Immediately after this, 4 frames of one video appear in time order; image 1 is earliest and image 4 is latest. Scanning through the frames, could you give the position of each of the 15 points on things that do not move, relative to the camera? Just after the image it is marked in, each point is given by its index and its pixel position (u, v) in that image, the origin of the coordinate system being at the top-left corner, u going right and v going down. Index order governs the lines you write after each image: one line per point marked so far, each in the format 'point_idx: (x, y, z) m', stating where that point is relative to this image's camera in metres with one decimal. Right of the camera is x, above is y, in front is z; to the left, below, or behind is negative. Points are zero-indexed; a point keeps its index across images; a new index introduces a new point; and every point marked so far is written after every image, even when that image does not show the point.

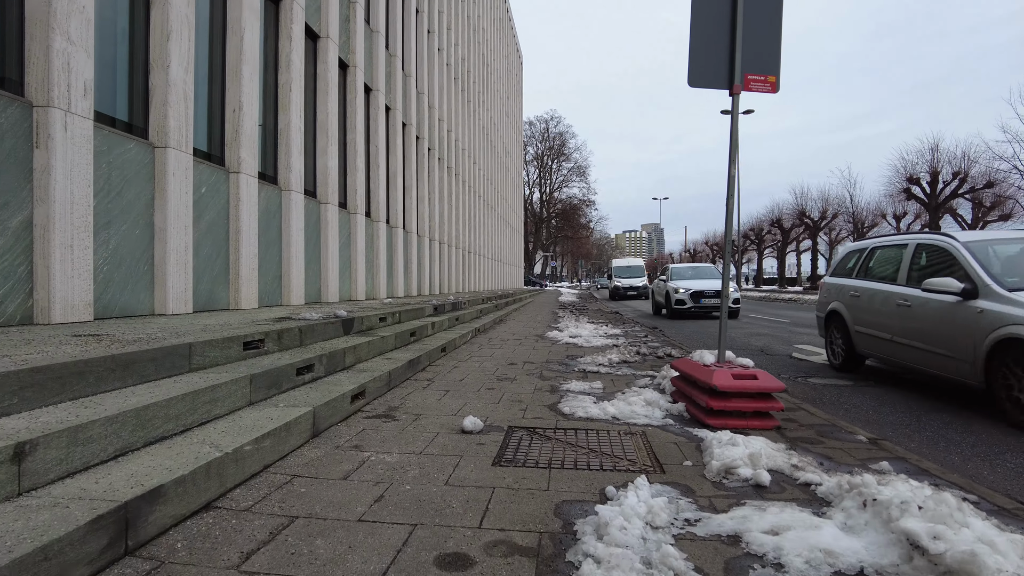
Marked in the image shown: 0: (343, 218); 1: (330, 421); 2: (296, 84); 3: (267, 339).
0: (-3.1, +1.3, +11.4) m
1: (-1.0, -0.8, +3.4) m
2: (-3.3, +3.1, +9.3) m
3: (-1.7, -0.3, +4.2) m
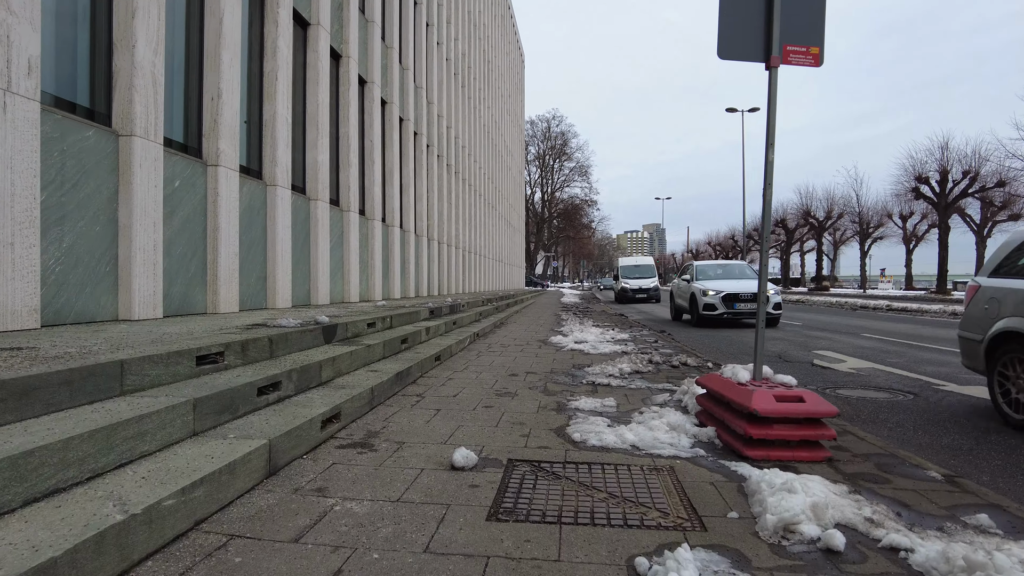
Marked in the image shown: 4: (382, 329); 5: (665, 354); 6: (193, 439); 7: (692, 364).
0: (-3.1, +1.3, +10.8) m
1: (-1.0, -0.8, +2.9) m
2: (-3.3, +3.1, +8.8) m
3: (-1.7, -0.4, +3.6) m
4: (-1.4, -0.5, +6.5) m
5: (+1.8, -0.8, +7.1) m
6: (-1.4, -0.7, +2.7) m
7: (+1.9, -0.8, +6.5) m
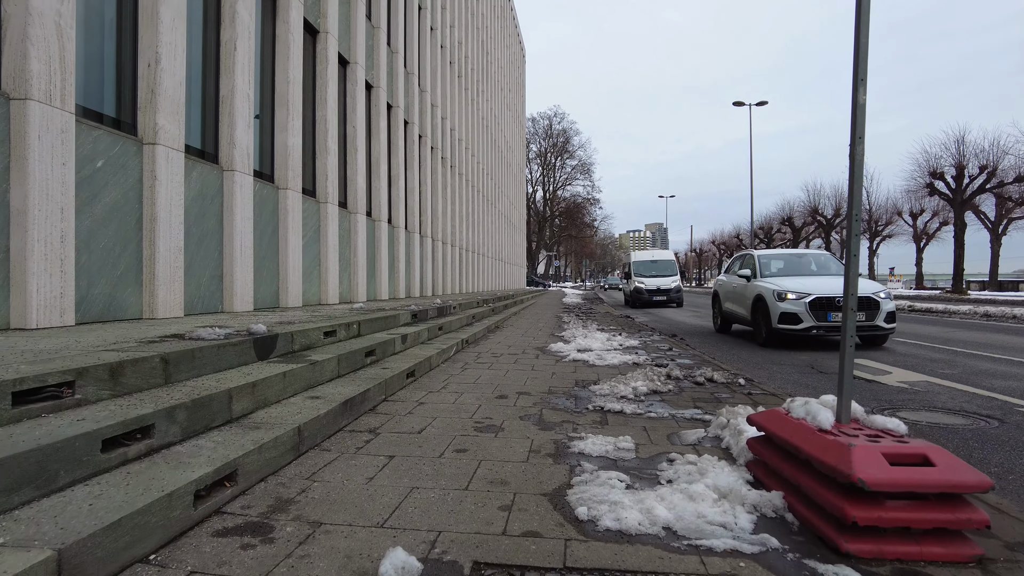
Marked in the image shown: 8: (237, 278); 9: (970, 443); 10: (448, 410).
0: (-3.2, +1.3, +9.7) m
1: (-1.1, -0.8, +1.8) m
2: (-3.3, +3.1, +7.7) m
3: (-1.8, -0.4, +2.5) m
4: (-1.5, -0.5, +5.4) m
5: (+1.7, -0.8, +6.0) m
6: (-1.5, -0.7, +1.6) m
7: (+1.8, -0.8, +5.4) m
8: (-3.3, +0.1, +7.4) m
9: (+3.0, -1.0, +4.0) m
10: (-0.4, -0.8, +4.0) m
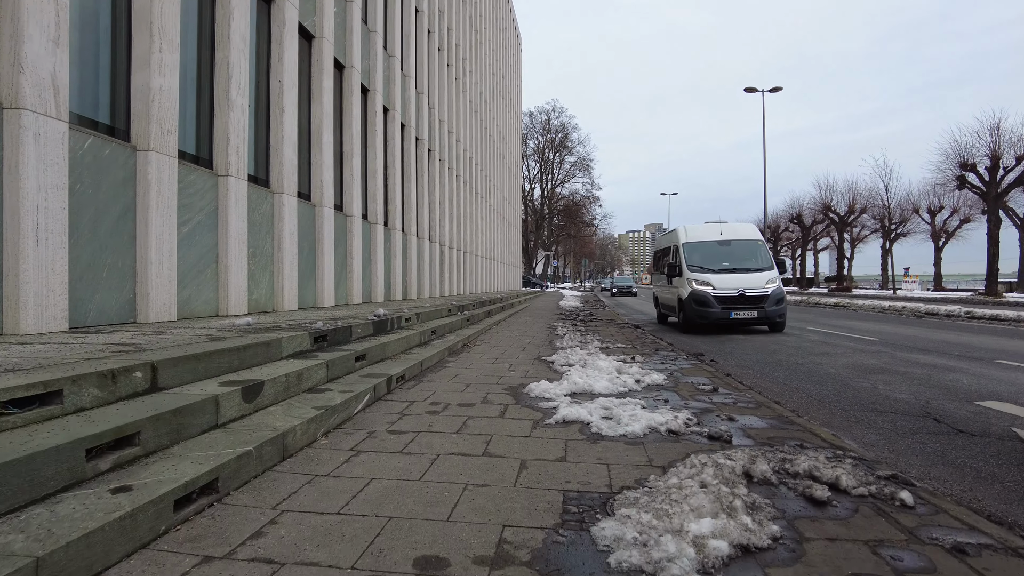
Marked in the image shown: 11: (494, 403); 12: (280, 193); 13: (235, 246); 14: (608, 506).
0: (-3.5, +1.2, +7.0) m
1: (-1.5, -0.8, -1.0) m
2: (-3.7, +3.0, +4.9) m
3: (-2.1, -0.4, -0.3) m
4: (-1.8, -0.5, +2.6) m
5: (+1.3, -0.8, +3.3) m
6: (-1.8, -0.7, -1.2) m
7: (+1.5, -0.9, +2.6) m
8: (-3.7, +0.1, +4.6) m
9: (+2.6, -1.1, +1.2) m
10: (-0.8, -0.9, +1.3) m
11: (-0.1, -0.8, +4.4) m
12: (-3.2, +1.3, +8.7) m
13: (-3.4, +0.5, +7.5) m
14: (+0.4, -0.8, +2.4) m
